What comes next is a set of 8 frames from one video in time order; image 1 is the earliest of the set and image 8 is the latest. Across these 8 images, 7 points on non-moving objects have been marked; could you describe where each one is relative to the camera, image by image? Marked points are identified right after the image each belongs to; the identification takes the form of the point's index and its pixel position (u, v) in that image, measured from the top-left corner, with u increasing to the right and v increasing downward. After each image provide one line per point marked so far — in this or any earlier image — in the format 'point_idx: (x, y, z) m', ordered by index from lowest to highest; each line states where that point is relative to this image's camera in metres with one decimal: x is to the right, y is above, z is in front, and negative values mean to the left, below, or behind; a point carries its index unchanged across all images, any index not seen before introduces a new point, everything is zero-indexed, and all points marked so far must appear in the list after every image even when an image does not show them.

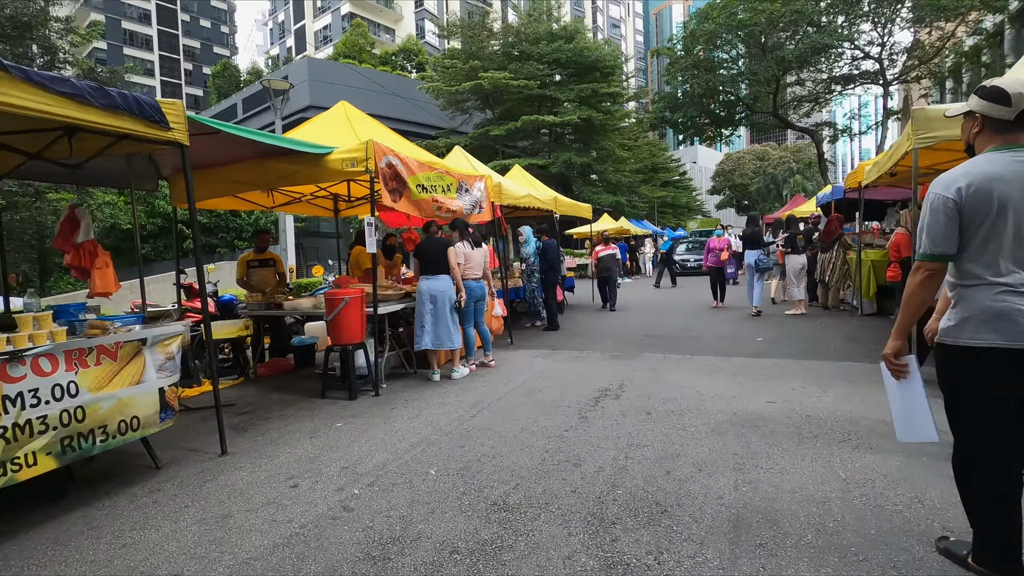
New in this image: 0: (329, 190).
0: (-2.9, +1.5, +8.4) m
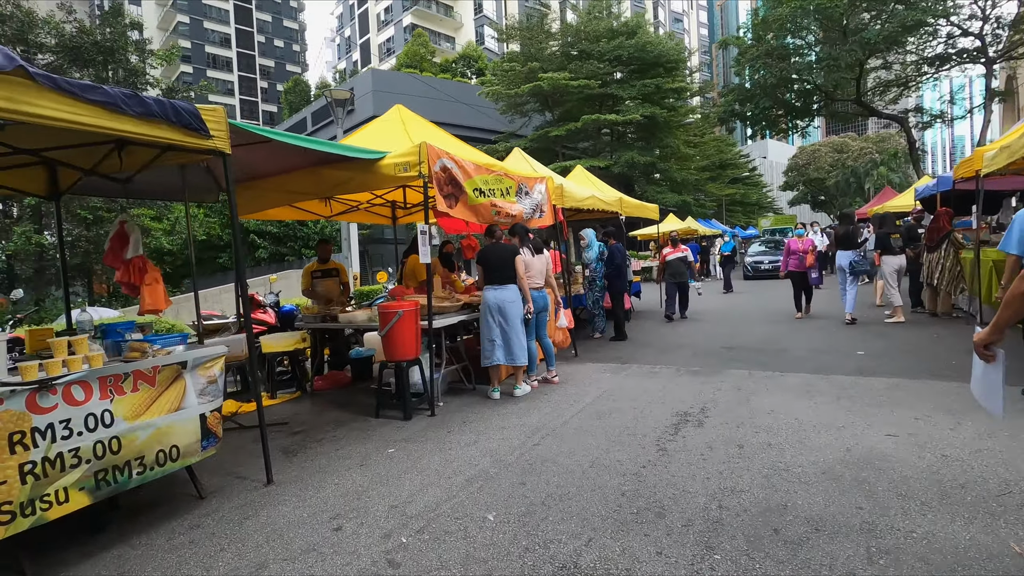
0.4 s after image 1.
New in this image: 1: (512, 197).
0: (-1.9, +1.4, +8.2) m
1: (0.0, +1.2, +7.1) m
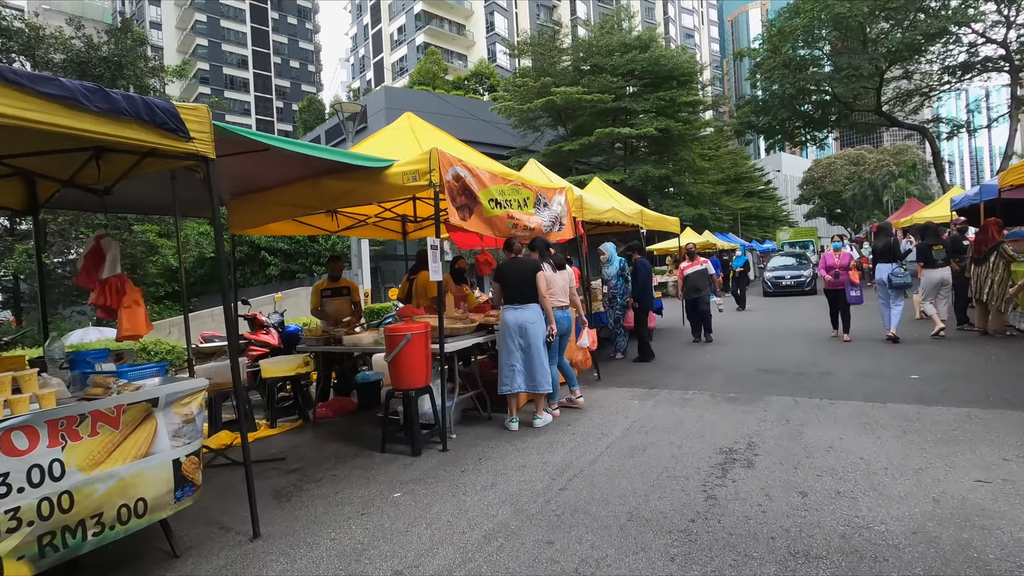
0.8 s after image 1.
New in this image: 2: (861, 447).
0: (-1.7, +1.1, +7.7) m
1: (+0.2, +1.0, +6.6) m
2: (+3.0, -1.4, +4.6) m
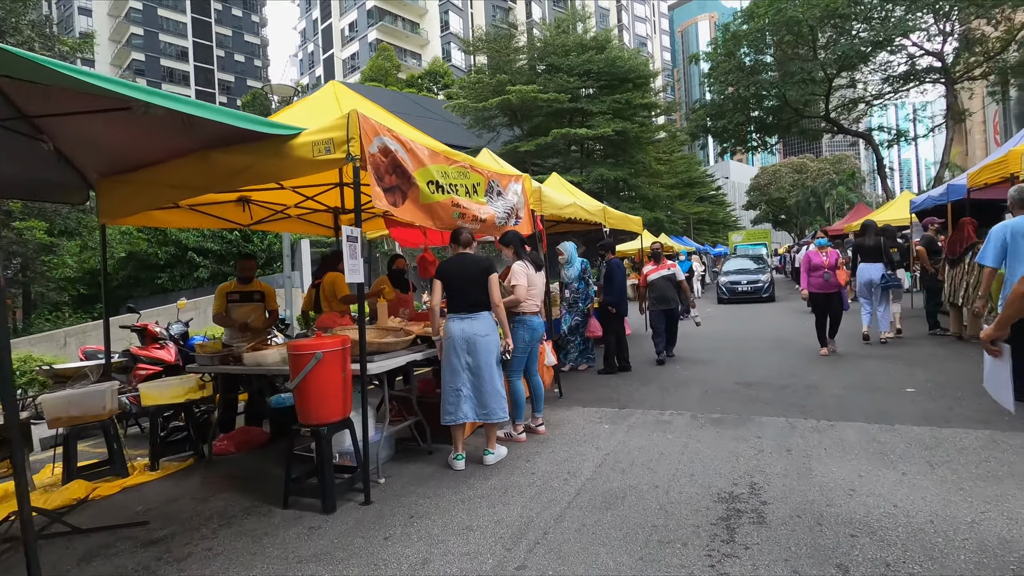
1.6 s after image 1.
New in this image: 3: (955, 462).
0: (-2.3, +1.1, +6.4) m
1: (-0.3, +0.9, +5.5) m
2: (+2.6, -1.4, +3.7) m
3: (+3.4, -1.3, +4.1) m
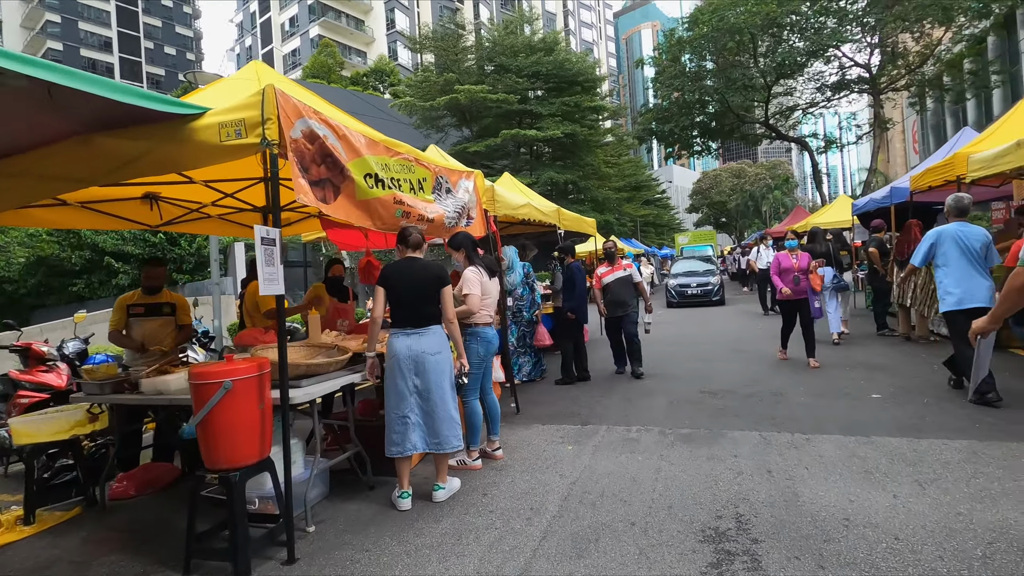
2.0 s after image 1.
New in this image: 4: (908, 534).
0: (-2.8, +1.0, +5.6) m
1: (-0.8, +0.9, +4.9) m
2: (+2.3, -1.4, +3.3) m
3: (+3.1, -1.4, +3.8) m
4: (+2.3, -1.4, +3.1) m
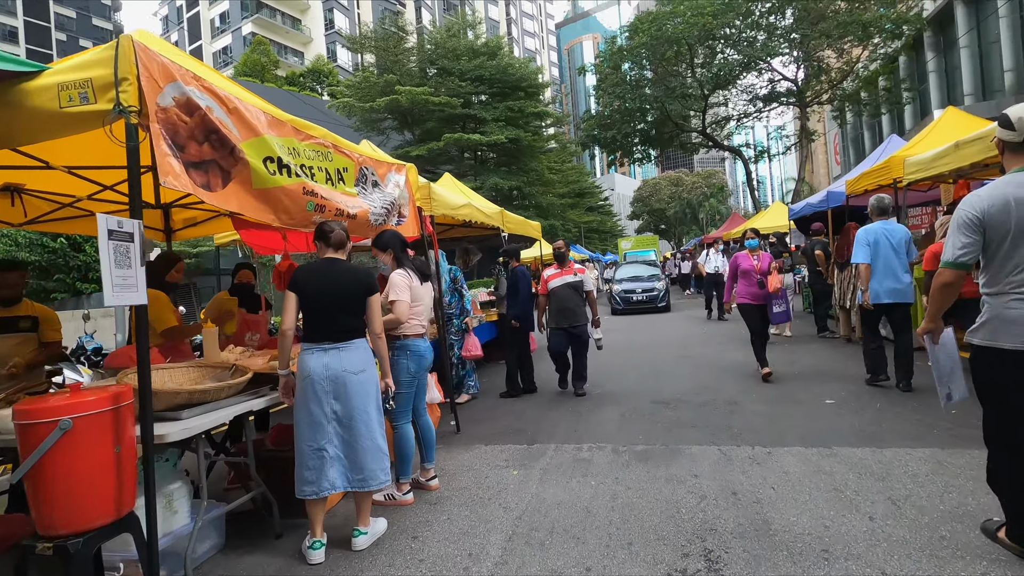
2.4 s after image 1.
0: (-3.4, +0.9, +4.8) m
1: (-1.3, +0.8, +4.3) m
2: (+2.0, -1.4, +3.0) m
3: (+2.7, -1.4, +3.5) m
4: (+2.0, -1.4, +2.8) m
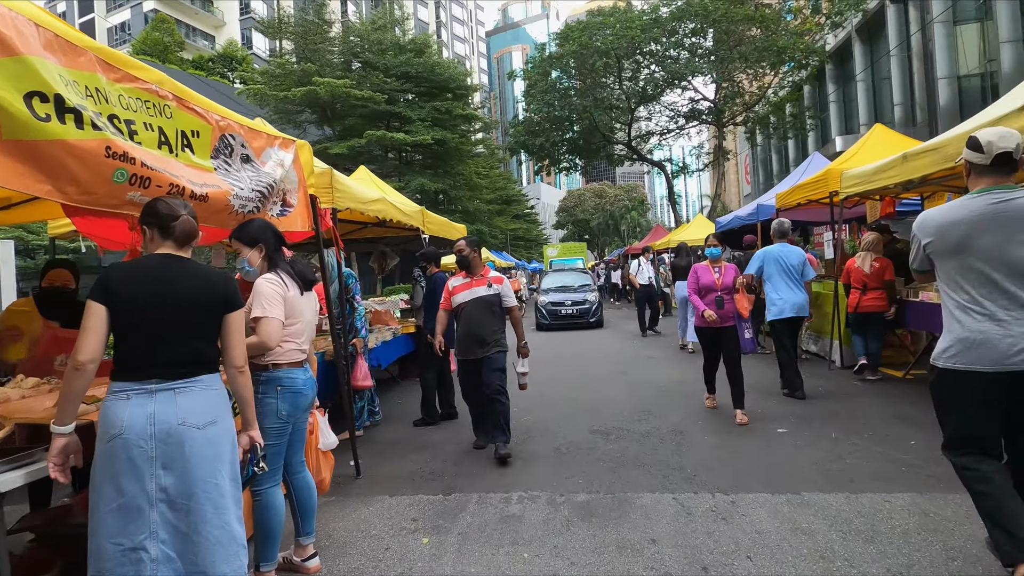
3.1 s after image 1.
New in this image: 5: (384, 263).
0: (-4.0, +0.9, +3.3) m
1: (-1.8, +0.7, +3.1) m
2: (+1.6, -1.5, +2.2) m
3: (+2.2, -1.5, +2.9) m
4: (+1.6, -1.5, +2.0) m
5: (-2.4, +0.5, +9.9) m
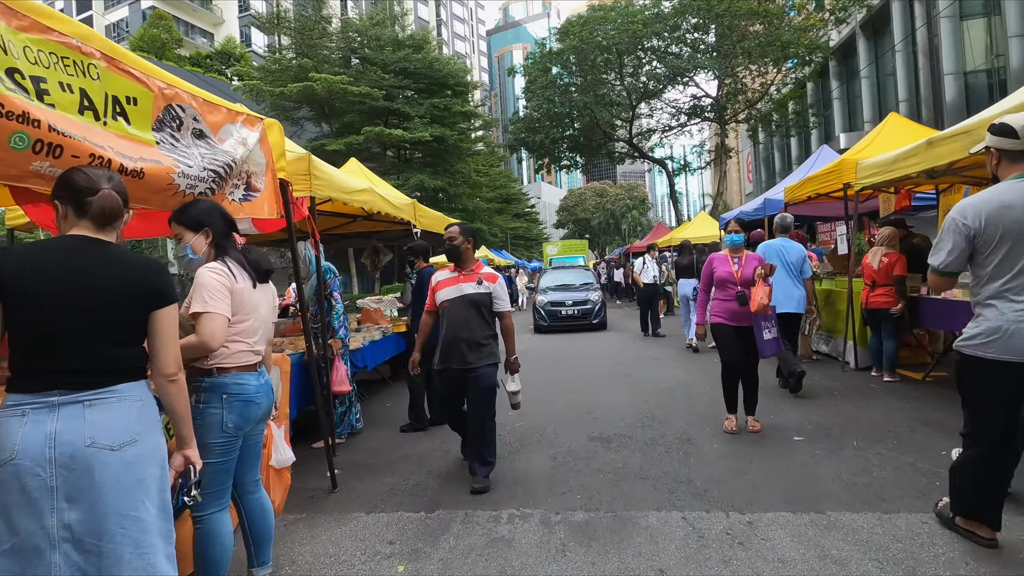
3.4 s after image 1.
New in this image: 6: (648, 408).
0: (-4.0, +0.9, +2.9) m
1: (-1.9, +0.8, +2.7) m
2: (+1.5, -1.5, +1.8) m
3: (+2.1, -1.4, +2.4) m
4: (+1.5, -1.5, +1.6) m
5: (-2.4, +0.5, +9.5) m
6: (+1.5, -1.3, +6.0) m
